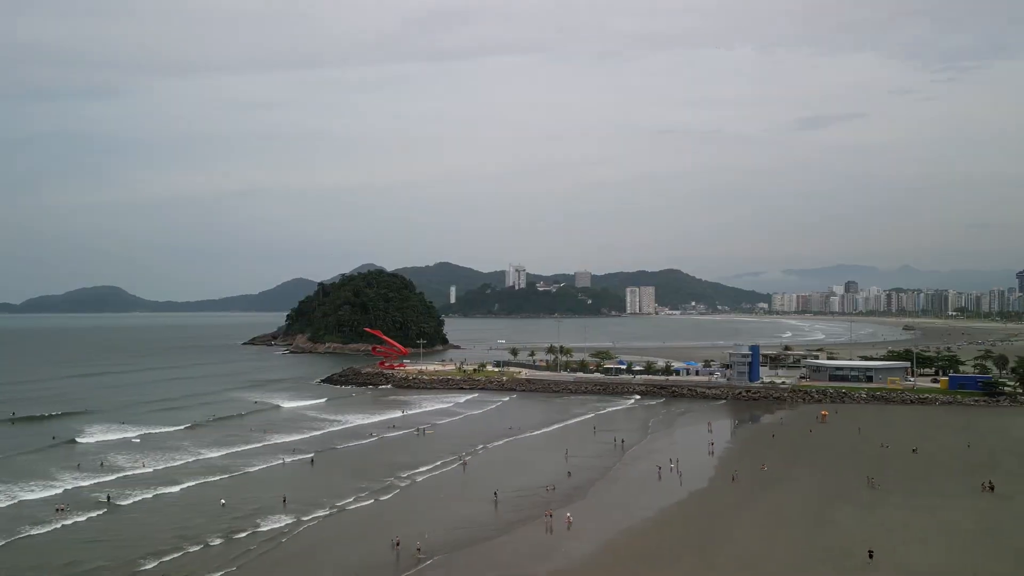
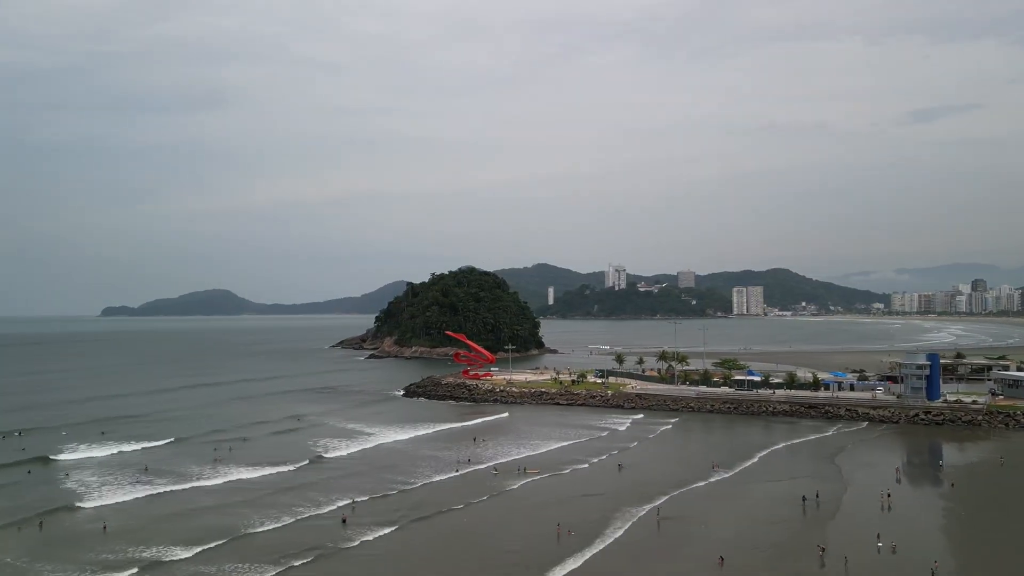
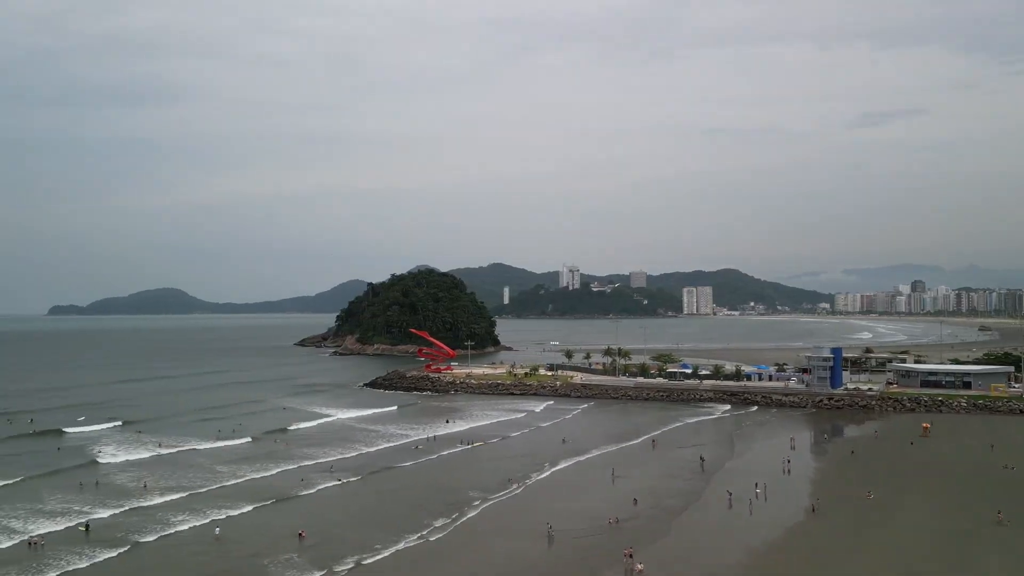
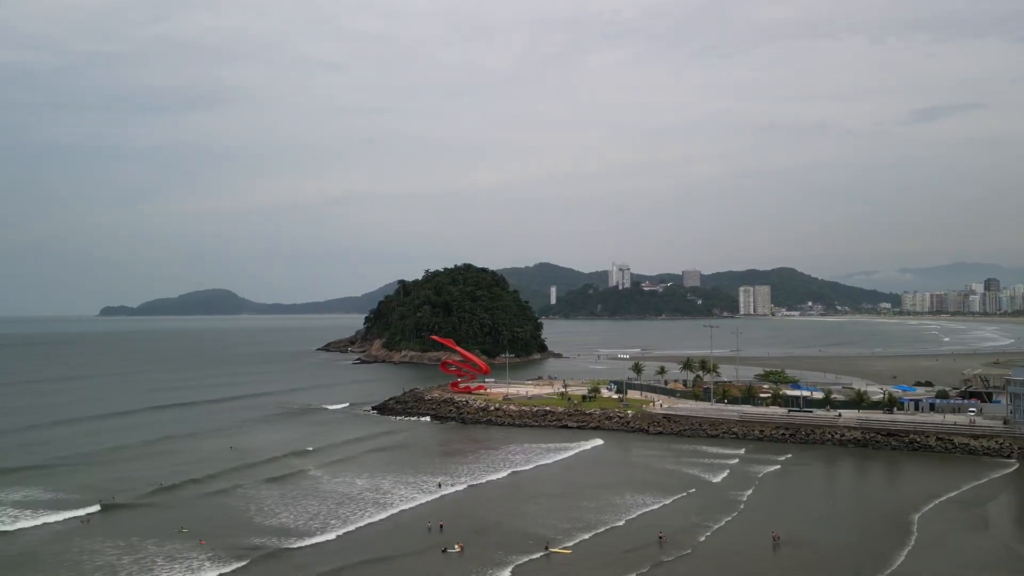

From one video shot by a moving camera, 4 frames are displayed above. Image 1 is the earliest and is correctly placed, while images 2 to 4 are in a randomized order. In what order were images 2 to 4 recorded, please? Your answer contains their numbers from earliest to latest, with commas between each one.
3, 2, 4
